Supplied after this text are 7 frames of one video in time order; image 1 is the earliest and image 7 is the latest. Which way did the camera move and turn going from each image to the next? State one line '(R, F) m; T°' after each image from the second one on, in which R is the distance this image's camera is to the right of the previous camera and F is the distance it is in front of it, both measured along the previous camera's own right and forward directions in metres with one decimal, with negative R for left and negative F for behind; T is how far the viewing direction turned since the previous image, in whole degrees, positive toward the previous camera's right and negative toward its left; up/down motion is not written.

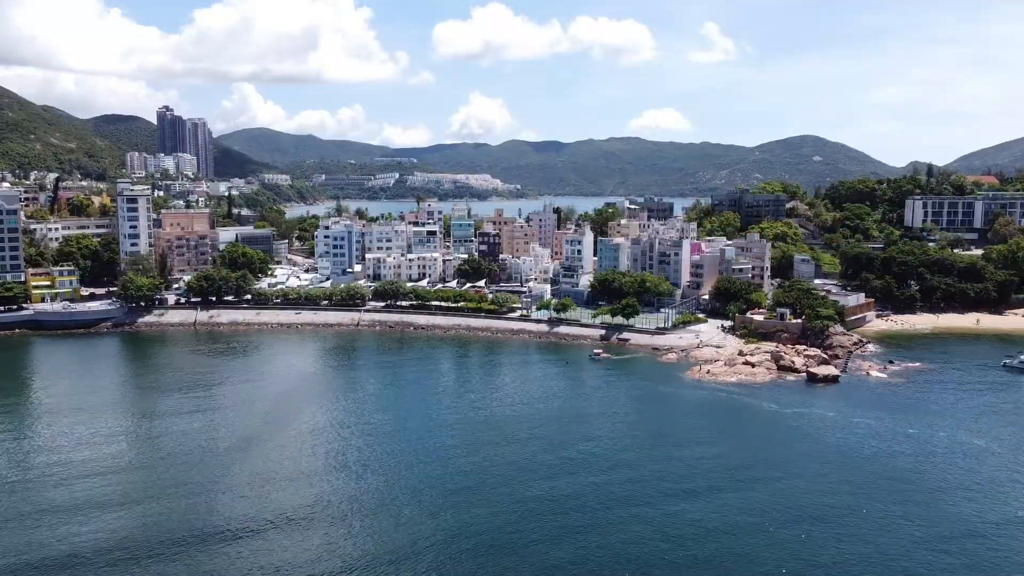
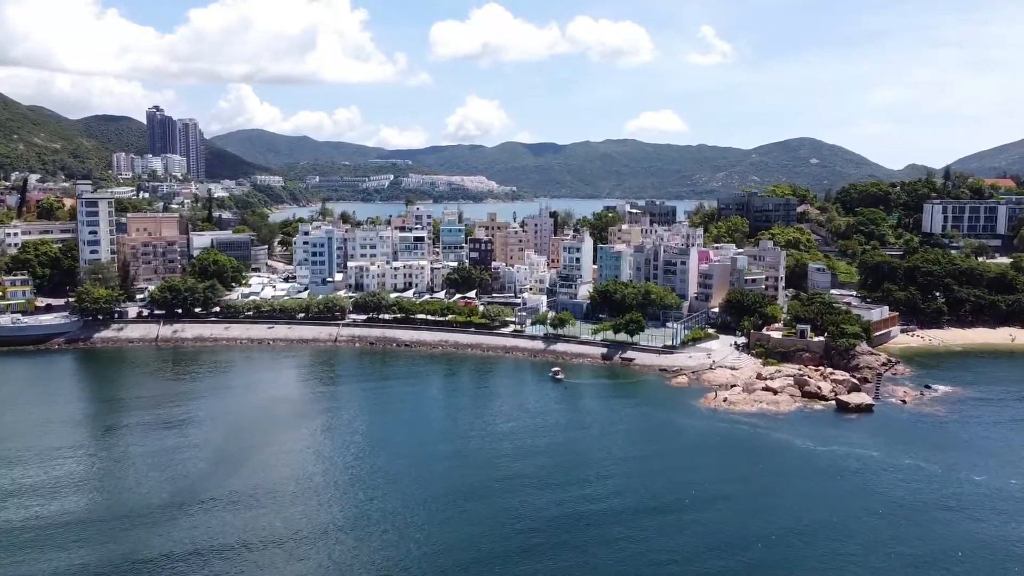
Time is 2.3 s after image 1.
(+0.2, +4.1) m; 0°
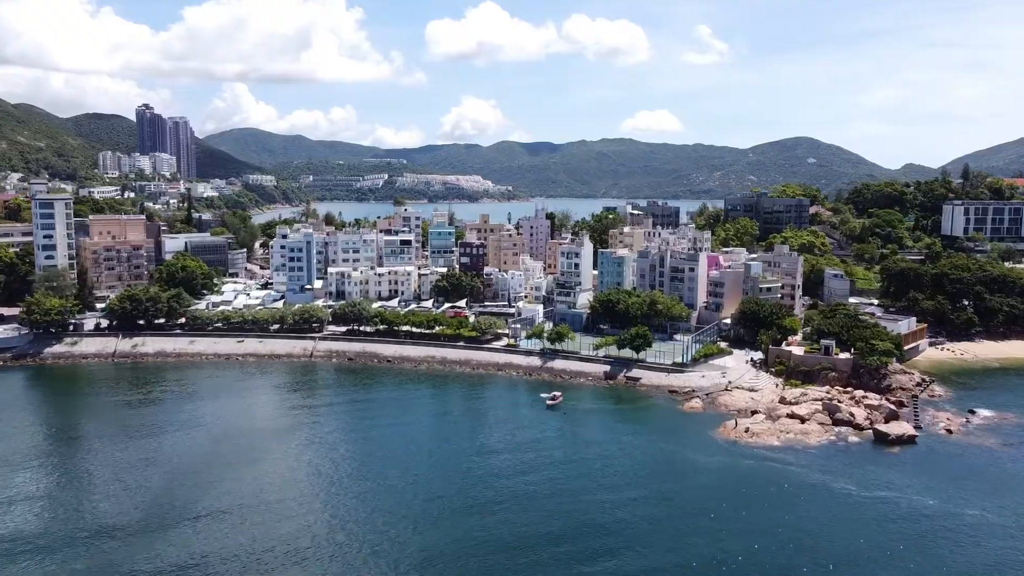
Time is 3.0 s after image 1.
(+0.2, +3.9) m; 0°
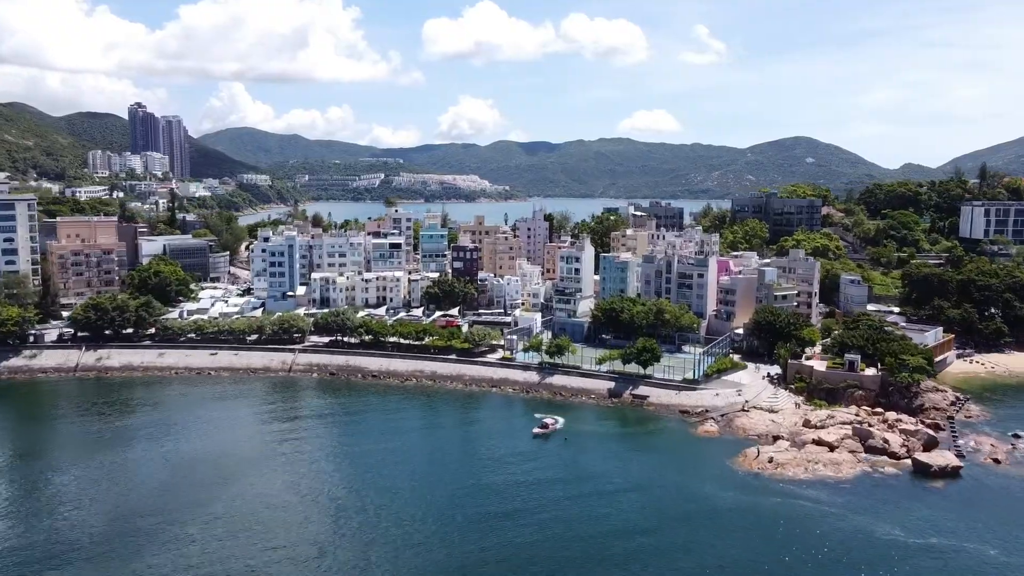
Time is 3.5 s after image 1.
(+0.1, +3.0) m; 0°
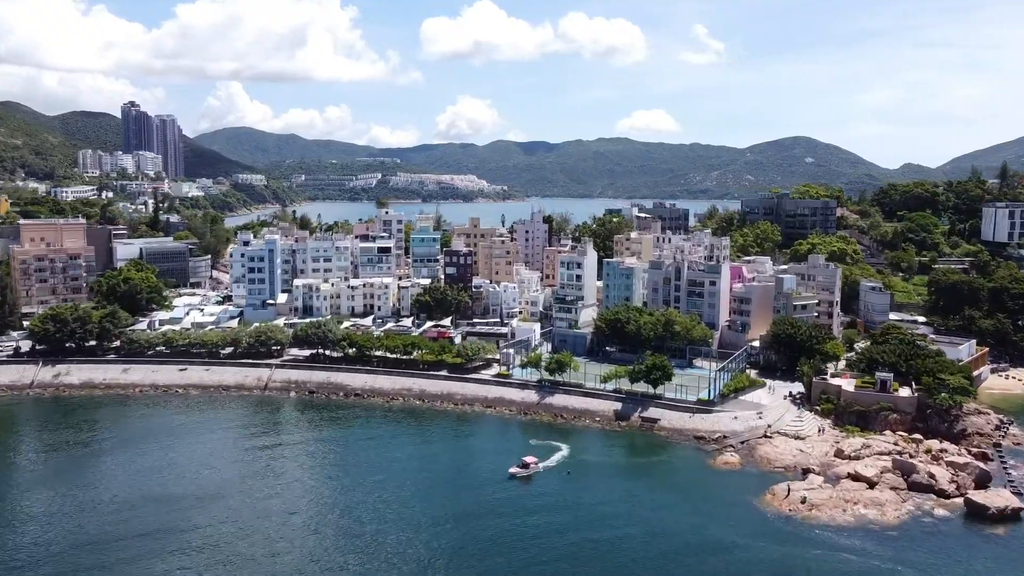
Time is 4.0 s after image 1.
(+0.1, +3.1) m; 0°
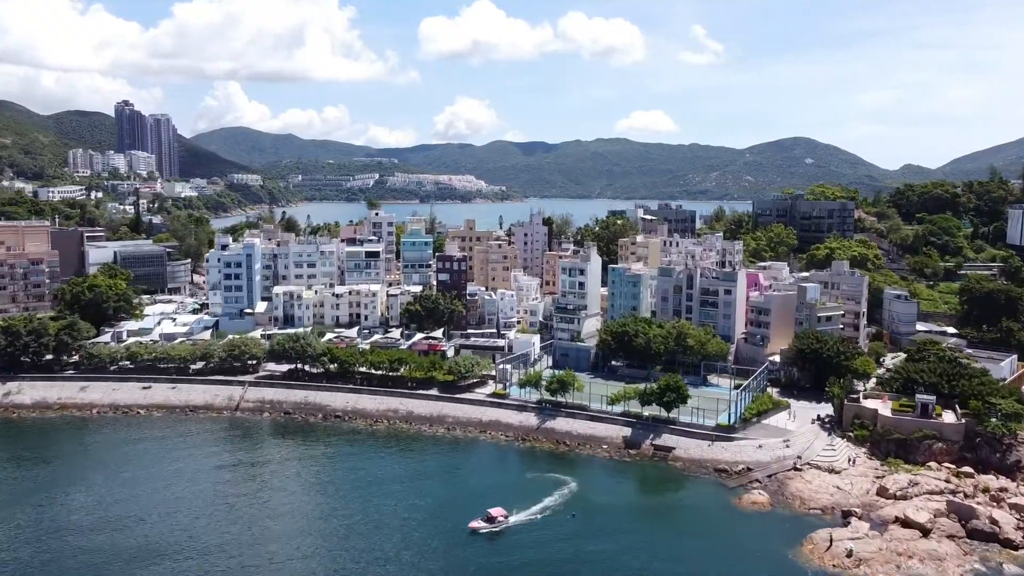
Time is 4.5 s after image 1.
(+0.1, +3.1) m; 0°
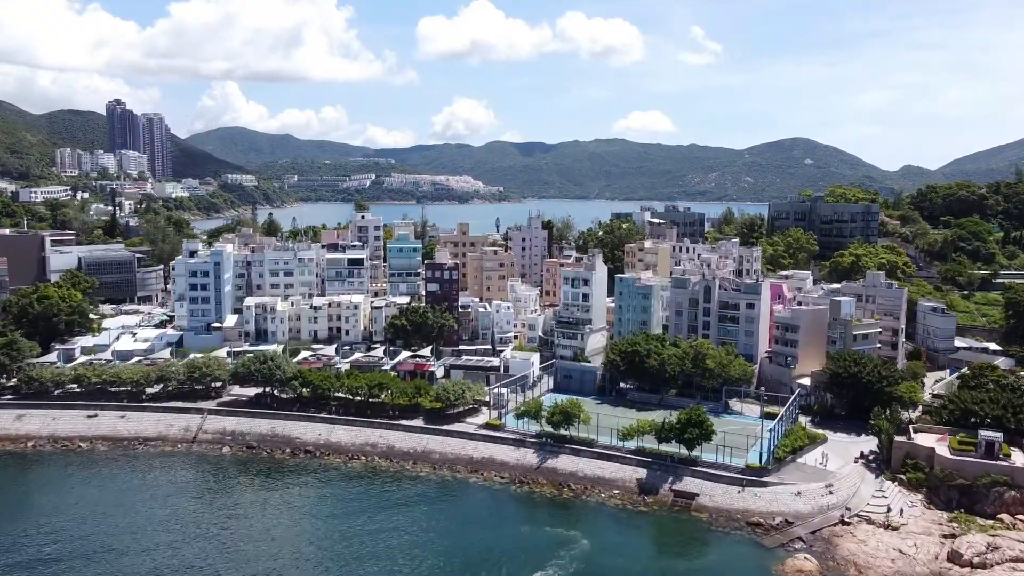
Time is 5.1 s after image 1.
(+0.1, +3.7) m; 0°
